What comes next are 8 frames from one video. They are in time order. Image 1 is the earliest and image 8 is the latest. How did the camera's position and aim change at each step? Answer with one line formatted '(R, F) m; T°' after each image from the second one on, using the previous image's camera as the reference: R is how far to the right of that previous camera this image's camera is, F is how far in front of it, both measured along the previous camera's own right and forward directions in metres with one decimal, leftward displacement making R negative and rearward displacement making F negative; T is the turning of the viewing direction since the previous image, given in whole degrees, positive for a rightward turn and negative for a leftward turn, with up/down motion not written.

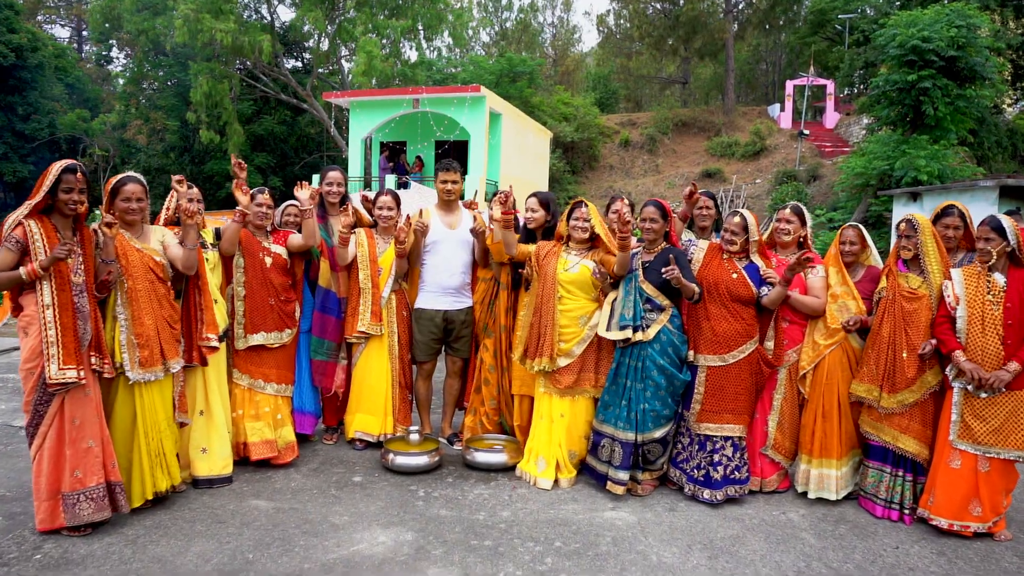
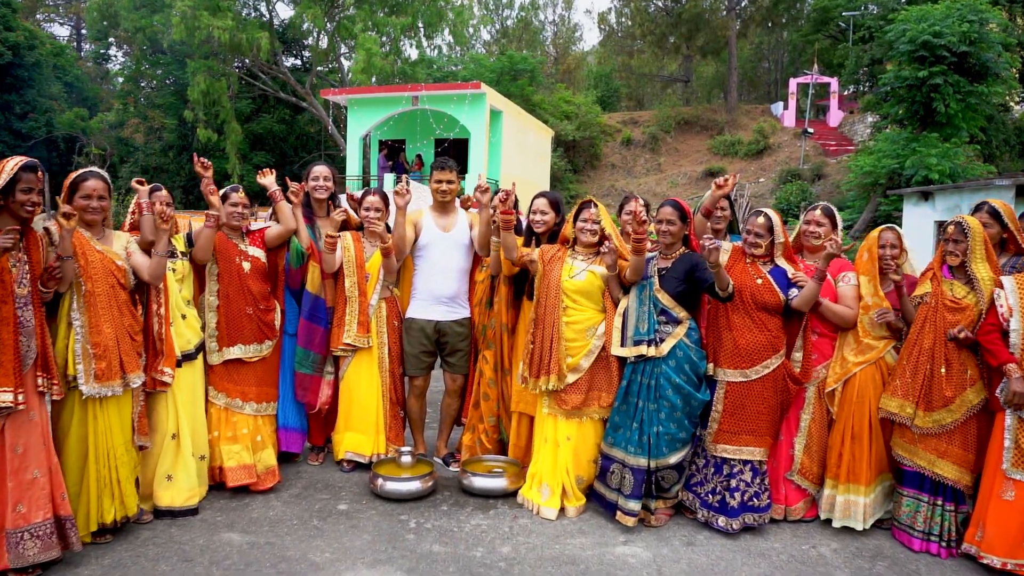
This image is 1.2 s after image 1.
(0.0, +0.4) m; 0°
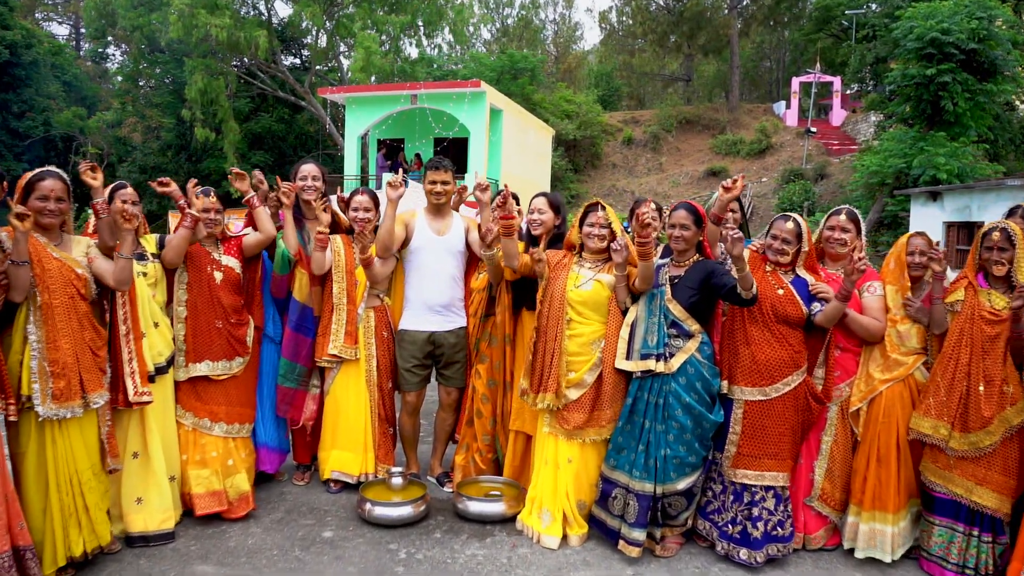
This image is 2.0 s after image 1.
(0.0, +0.3) m; 0°
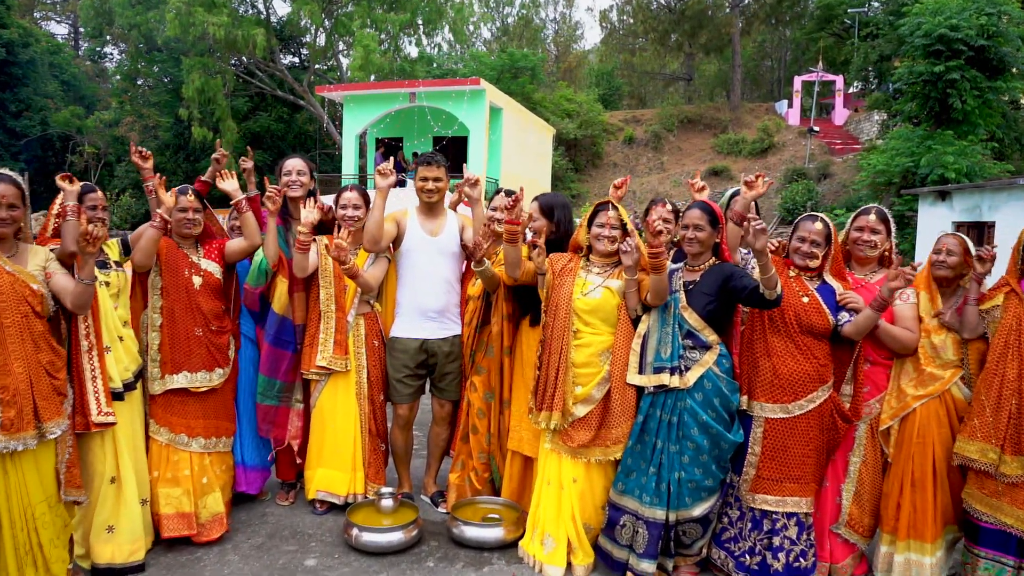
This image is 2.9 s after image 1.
(0.0, +0.3) m; 0°
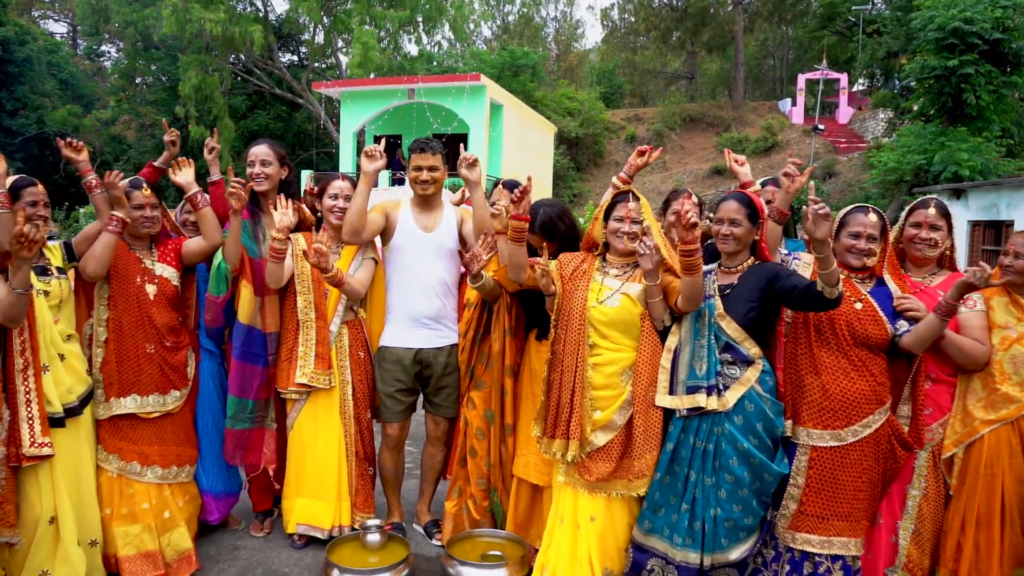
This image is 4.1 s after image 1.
(0.0, +0.4) m; 0°
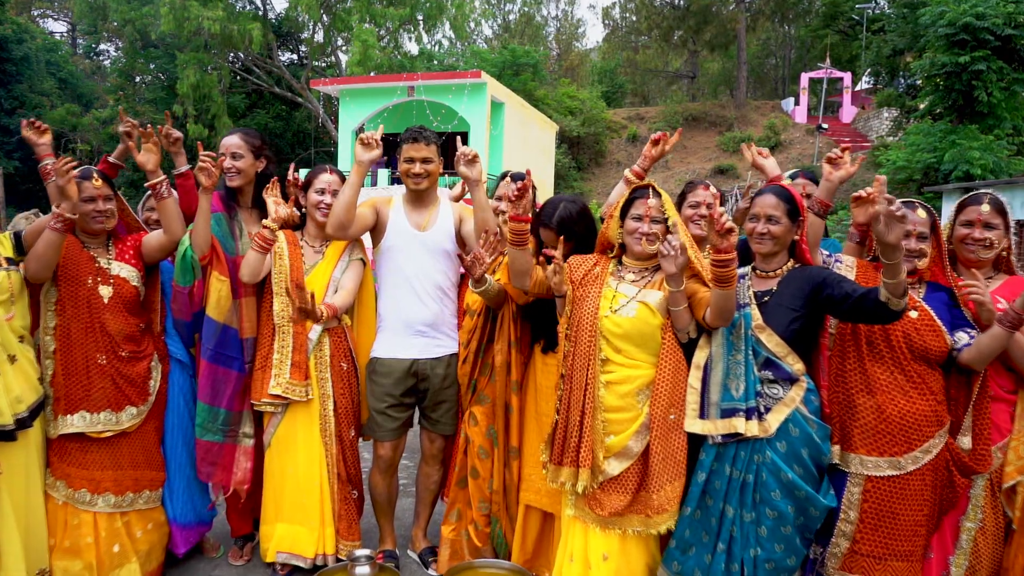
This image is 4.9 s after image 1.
(0.0, +0.3) m; 0°
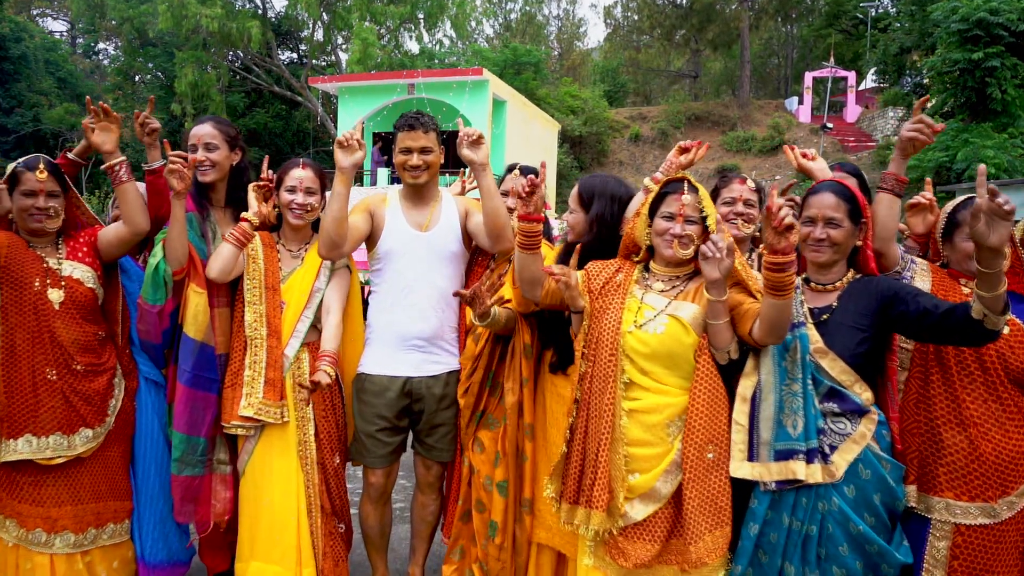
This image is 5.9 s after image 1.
(0.0, +0.3) m; 0°
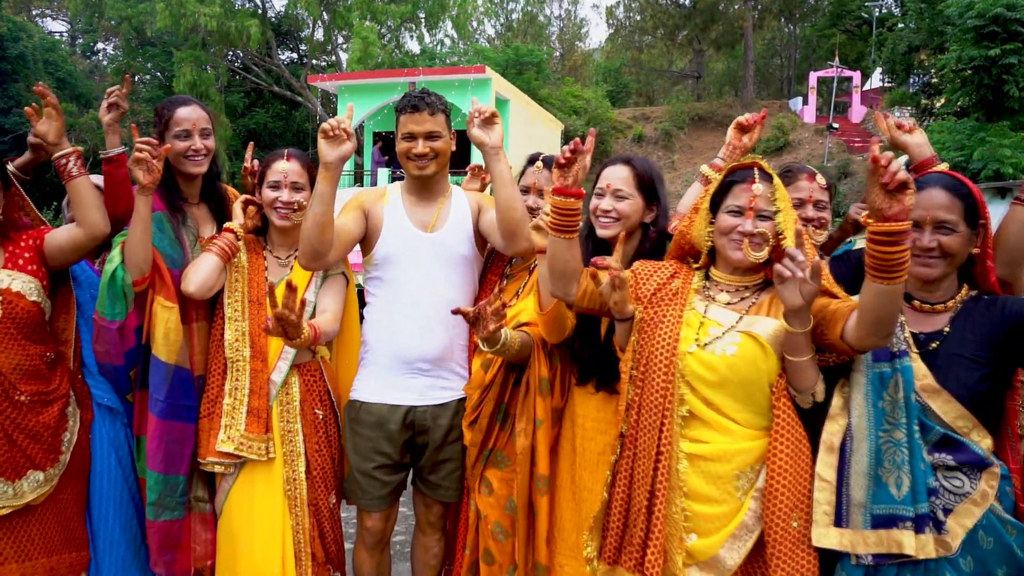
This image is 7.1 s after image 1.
(-0.1, +0.4) m; 0°
